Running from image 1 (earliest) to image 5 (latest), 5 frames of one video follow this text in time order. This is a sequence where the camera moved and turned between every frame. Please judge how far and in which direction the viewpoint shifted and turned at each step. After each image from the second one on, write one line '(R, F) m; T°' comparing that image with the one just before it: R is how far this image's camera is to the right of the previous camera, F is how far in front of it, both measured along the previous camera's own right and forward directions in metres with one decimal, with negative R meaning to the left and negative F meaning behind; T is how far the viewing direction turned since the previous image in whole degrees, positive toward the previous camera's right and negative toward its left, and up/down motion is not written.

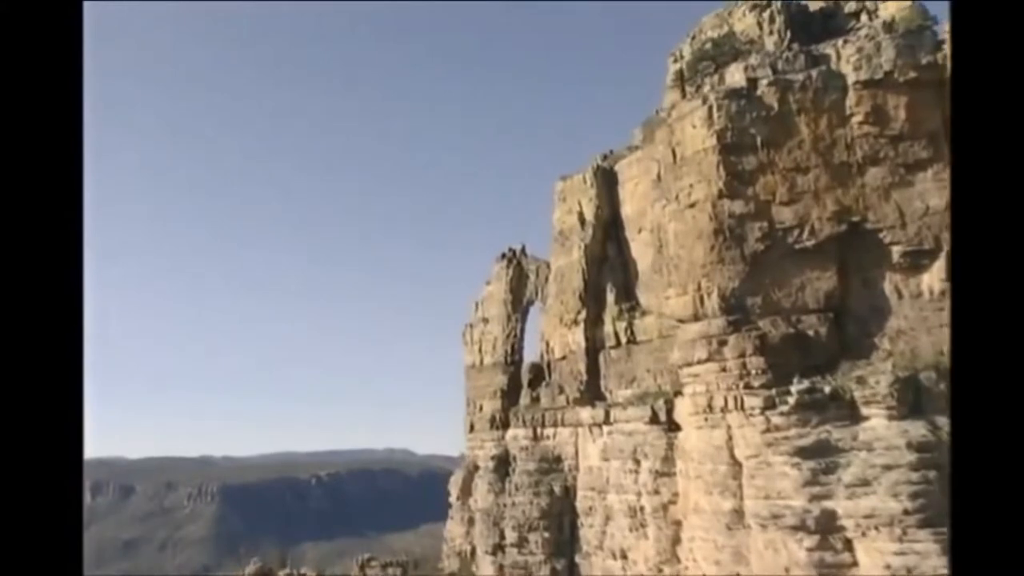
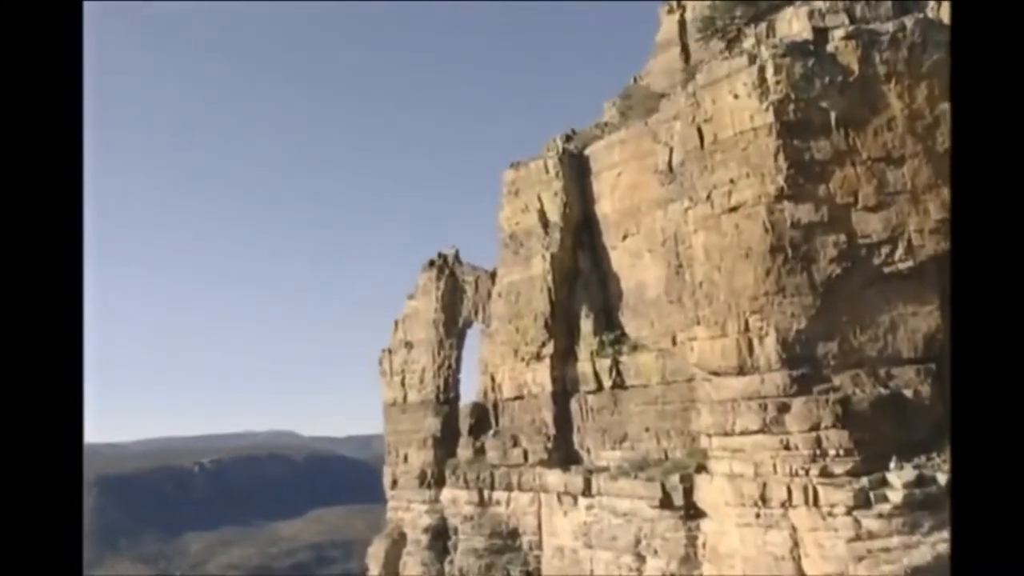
(-1.2, +6.8) m; +7°
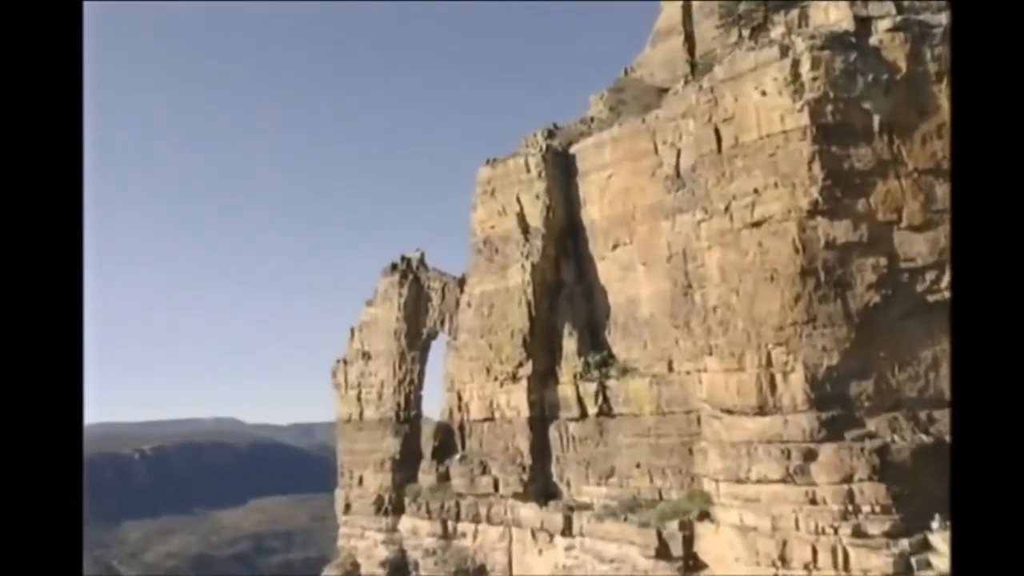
(-0.5, +2.2) m; +3°
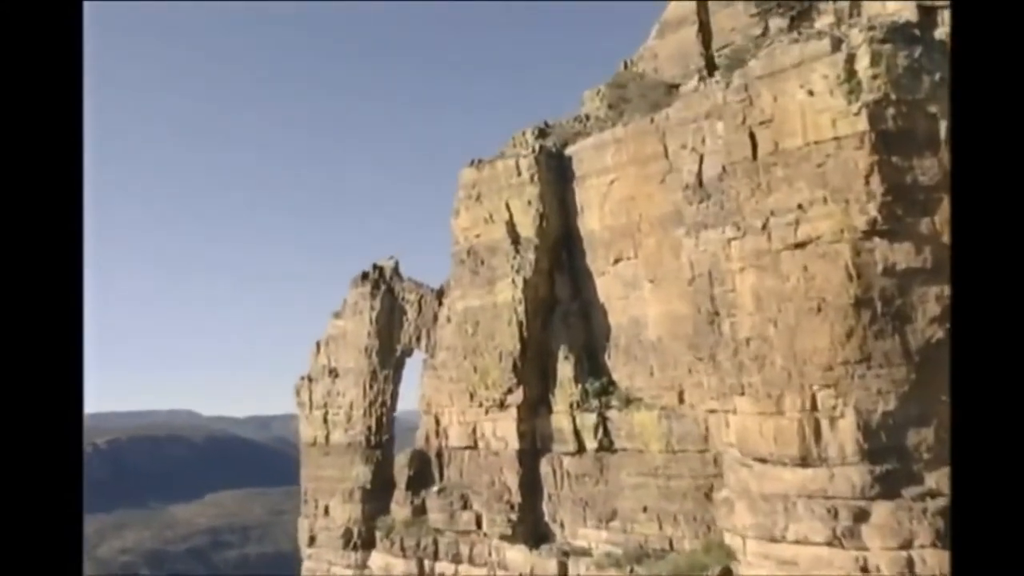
(-0.5, +1.9) m; +2°
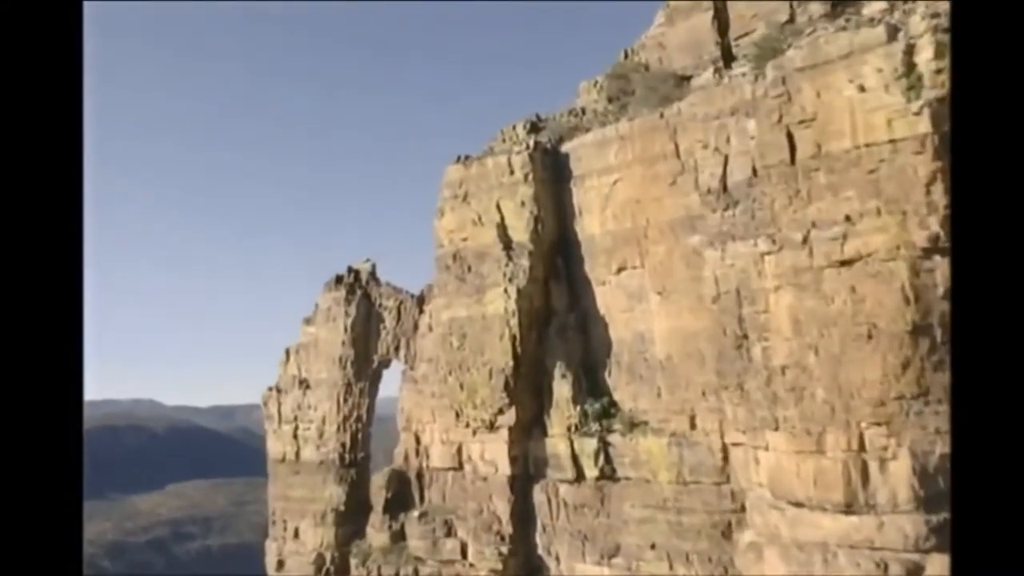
(-0.4, +1.5) m; +2°
